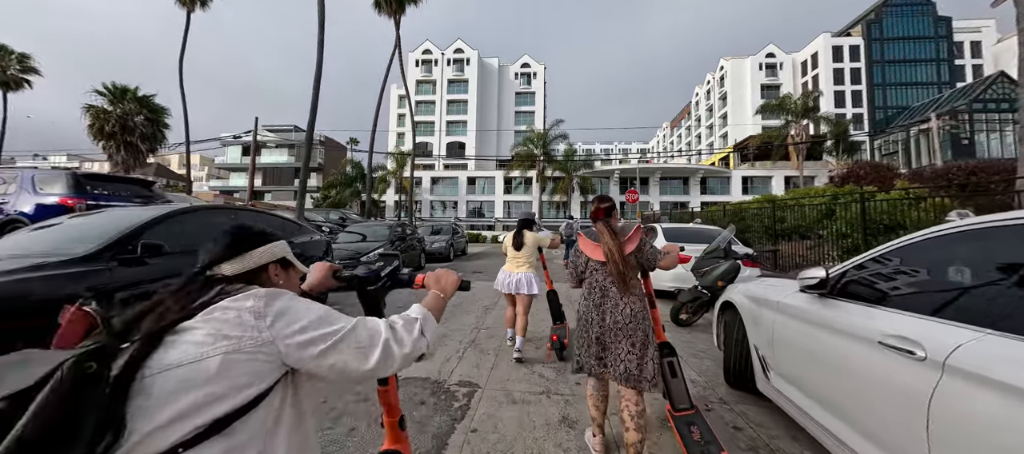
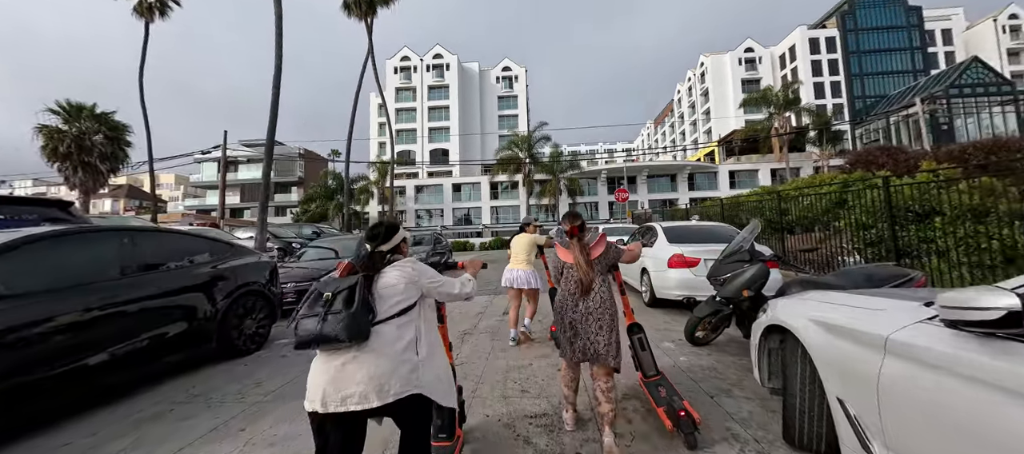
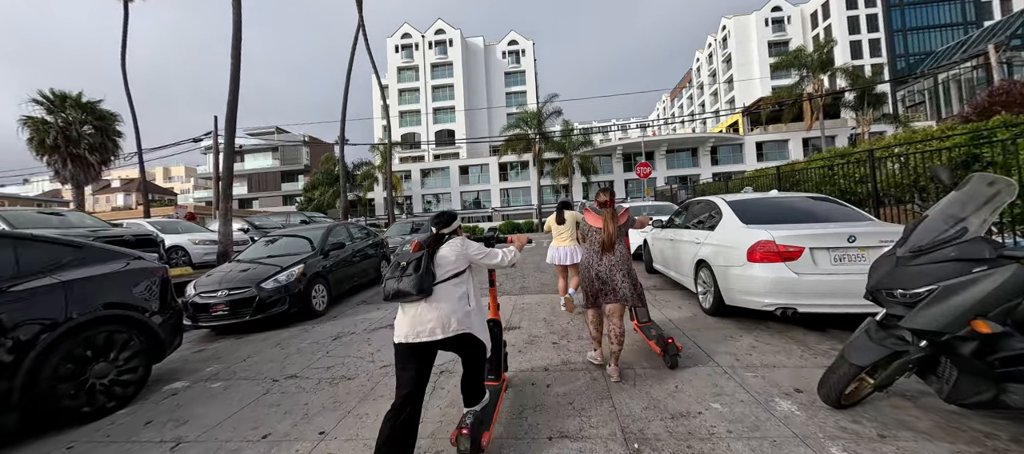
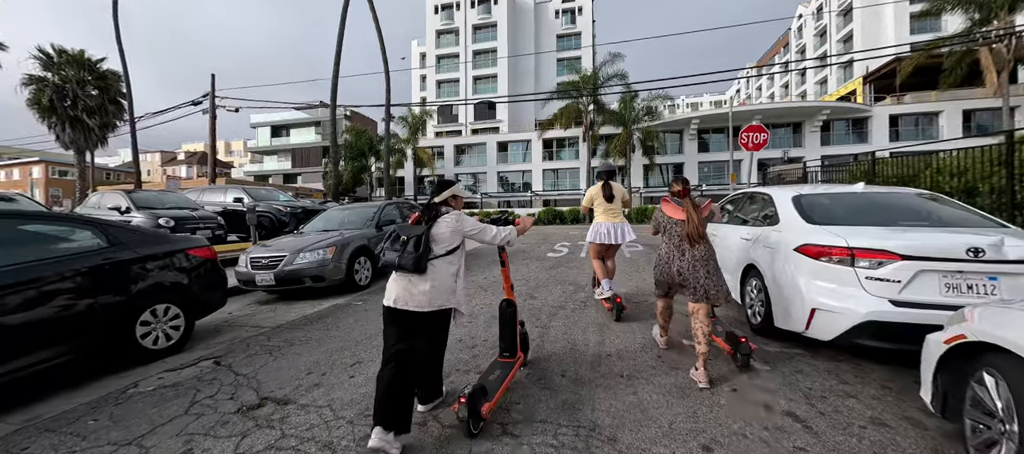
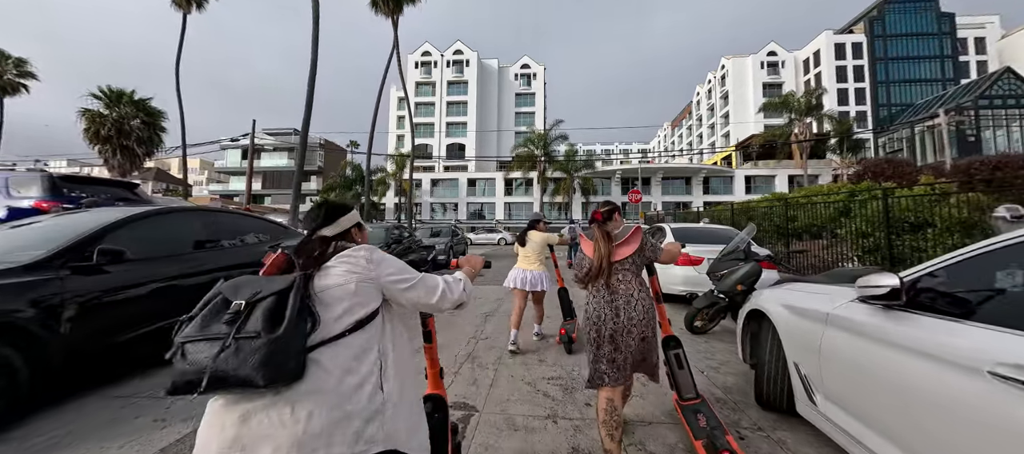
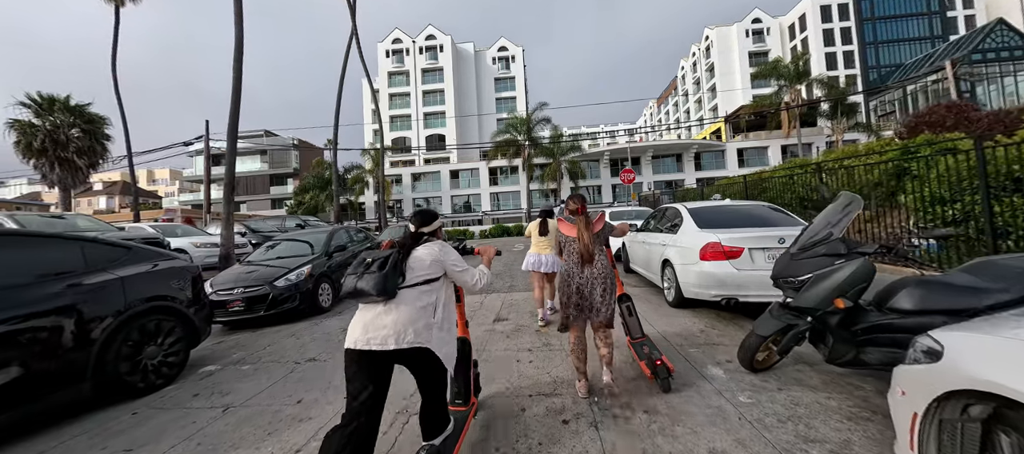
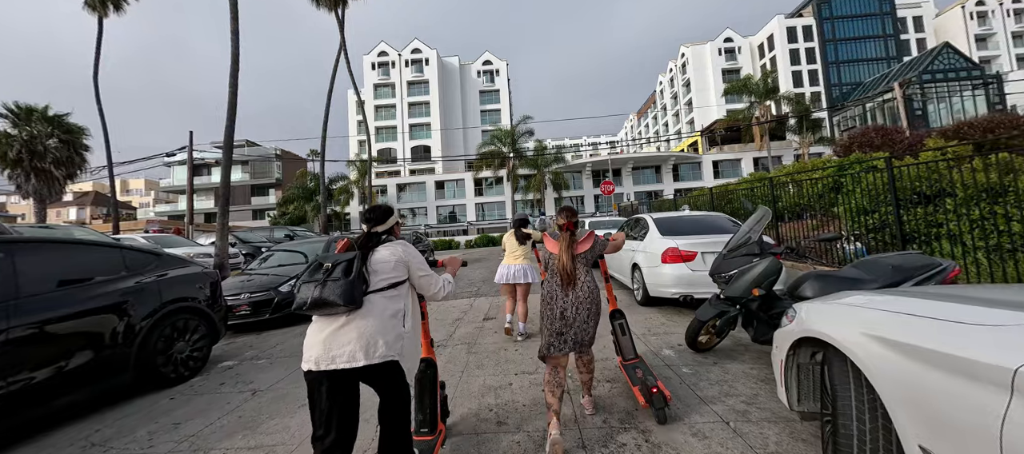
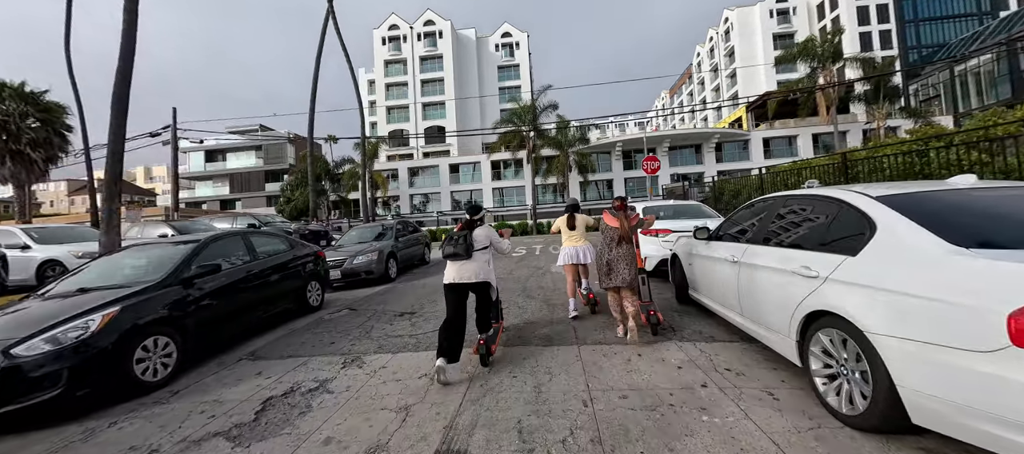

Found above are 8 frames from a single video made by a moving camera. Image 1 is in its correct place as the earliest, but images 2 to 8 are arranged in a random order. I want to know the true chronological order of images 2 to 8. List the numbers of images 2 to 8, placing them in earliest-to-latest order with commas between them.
5, 2, 7, 6, 3, 8, 4
